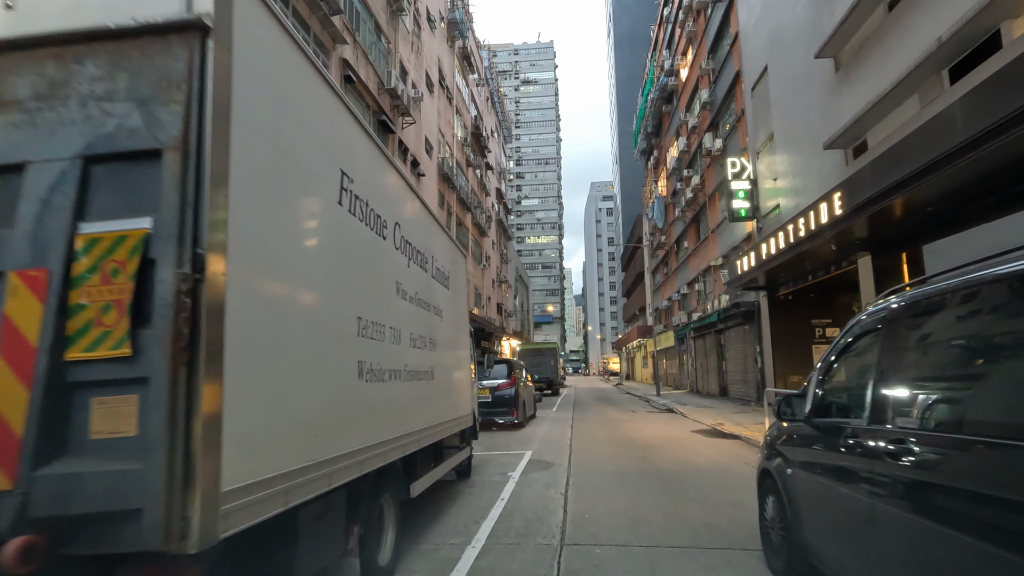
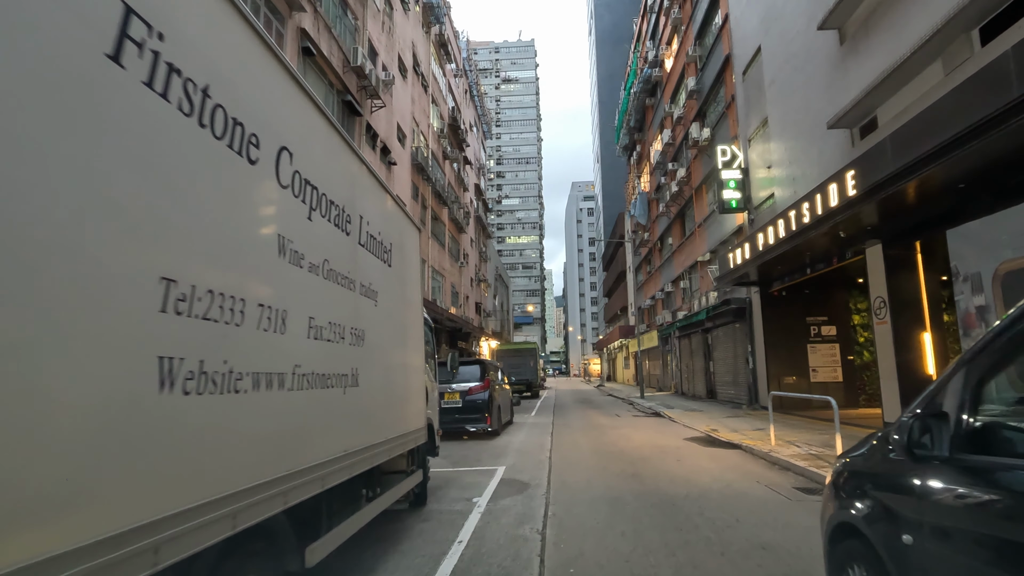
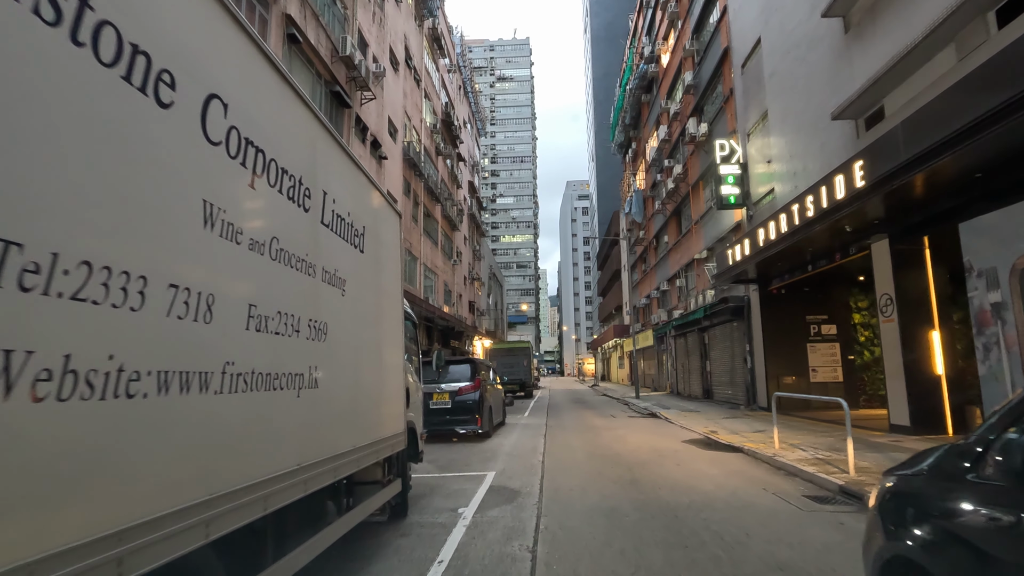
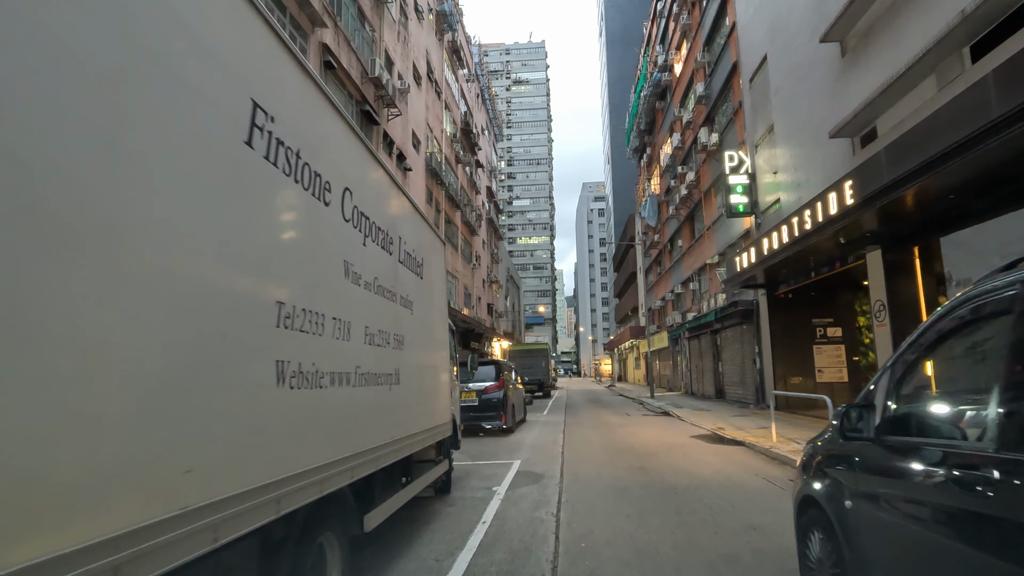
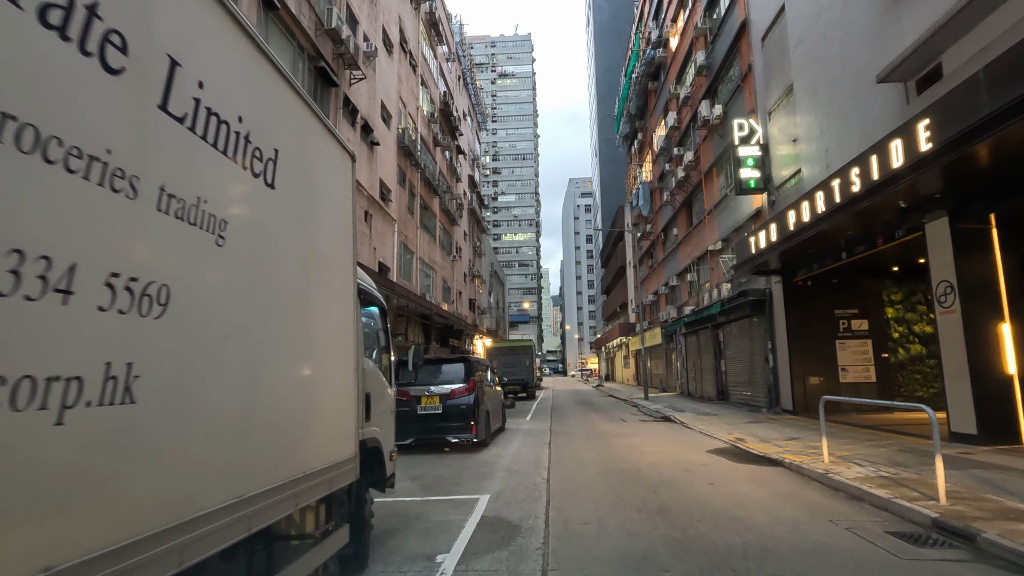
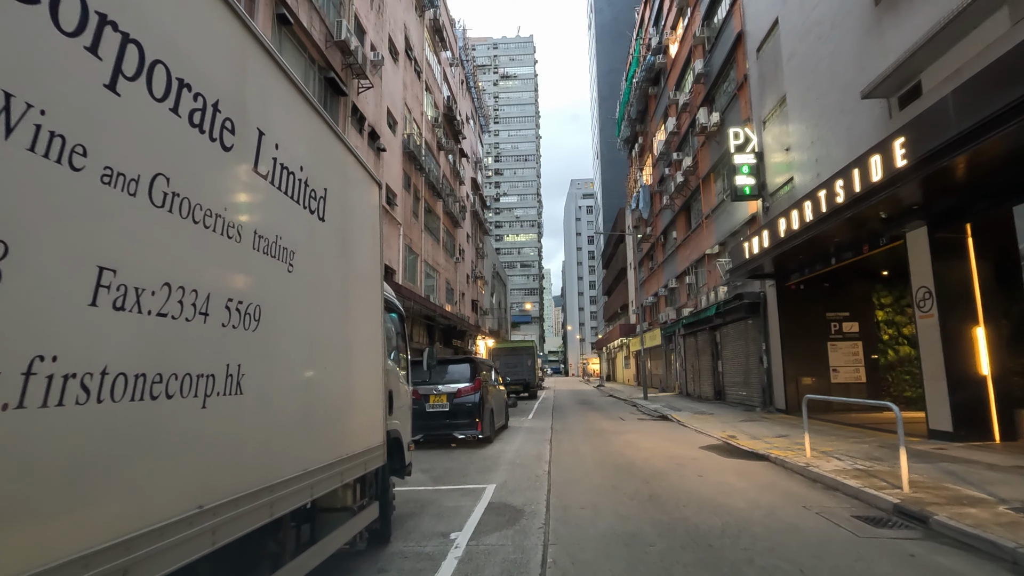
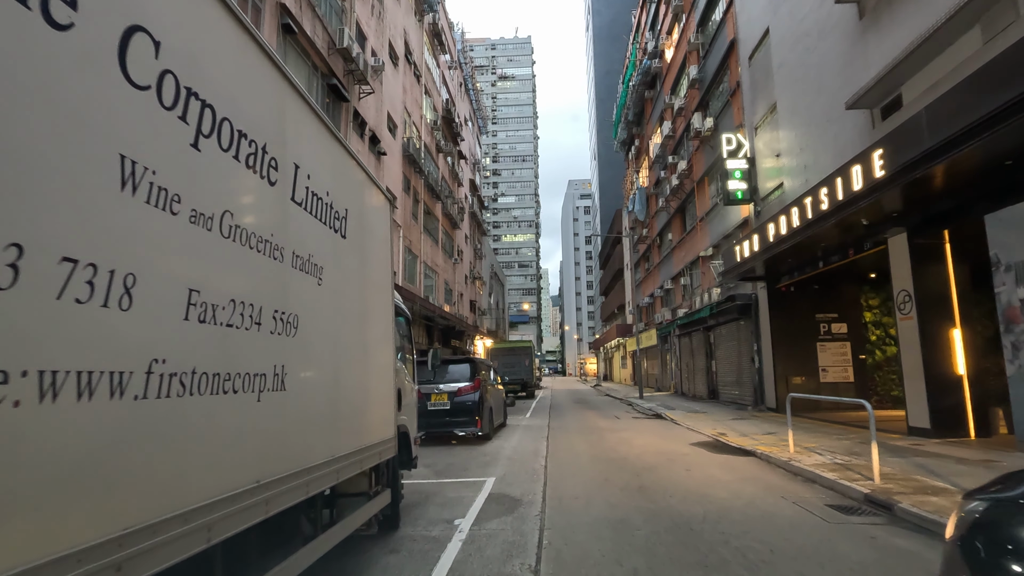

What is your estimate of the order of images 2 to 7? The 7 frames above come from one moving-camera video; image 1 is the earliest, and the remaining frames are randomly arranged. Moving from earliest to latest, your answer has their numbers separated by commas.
4, 2, 3, 7, 6, 5
